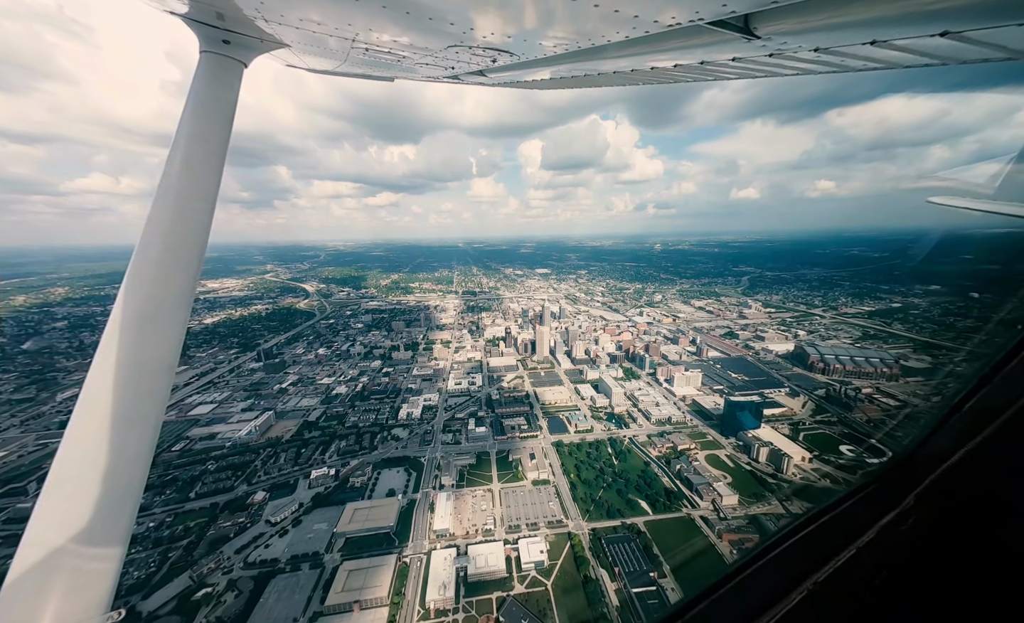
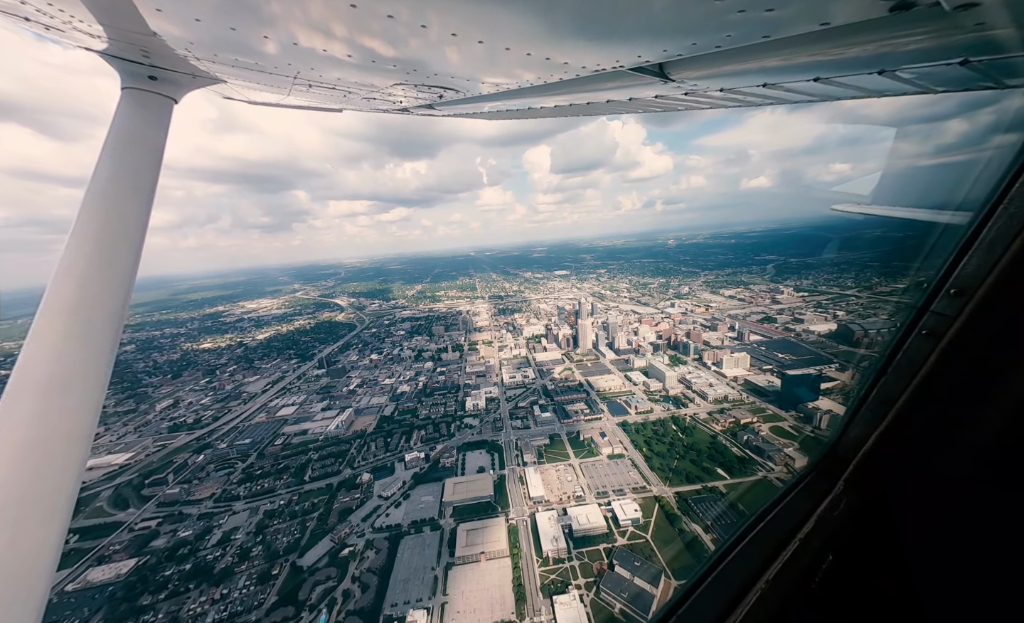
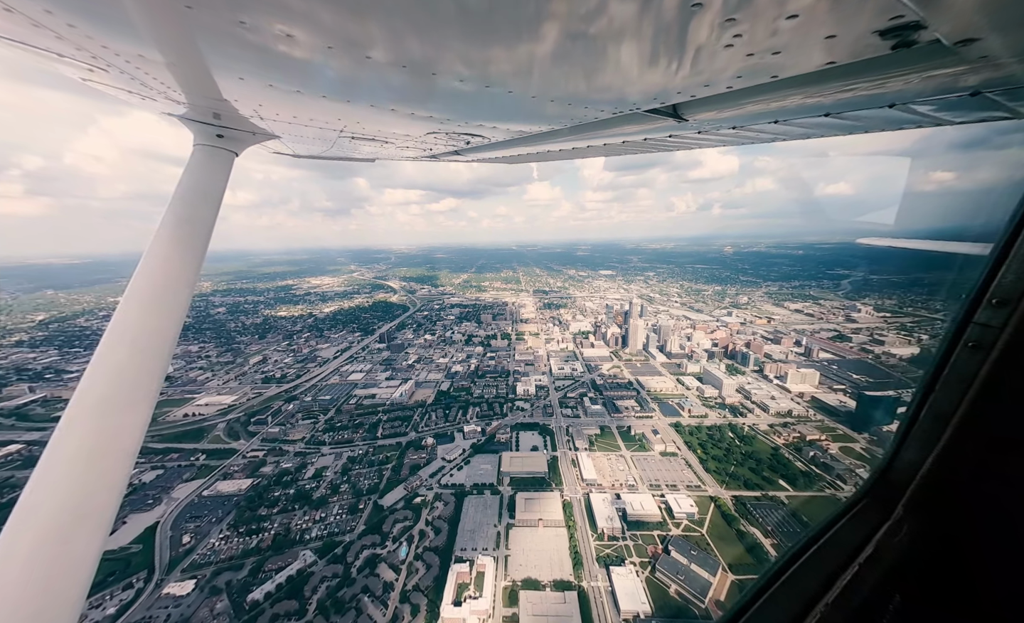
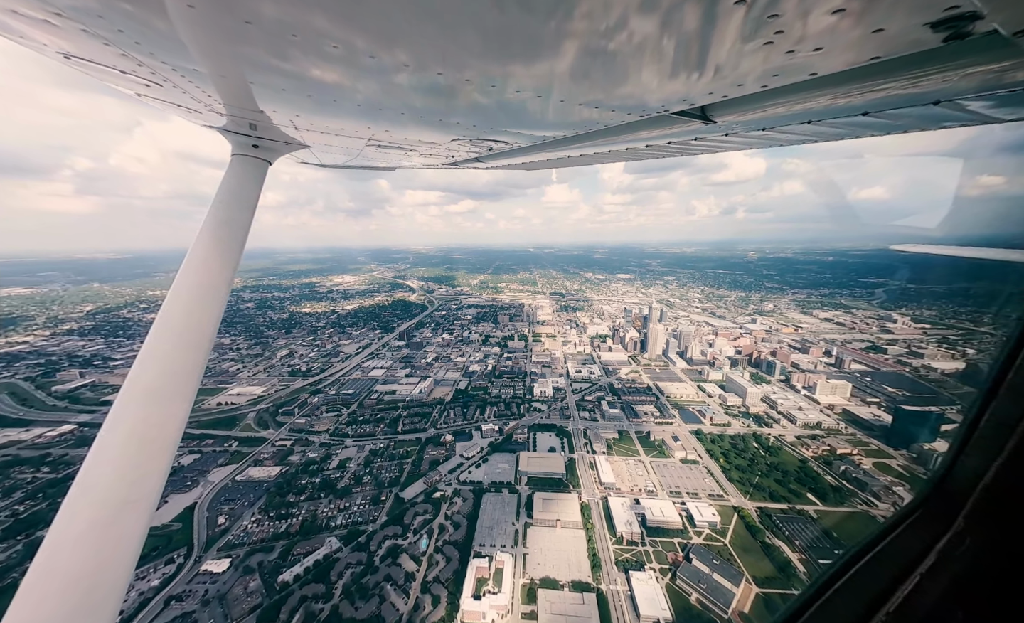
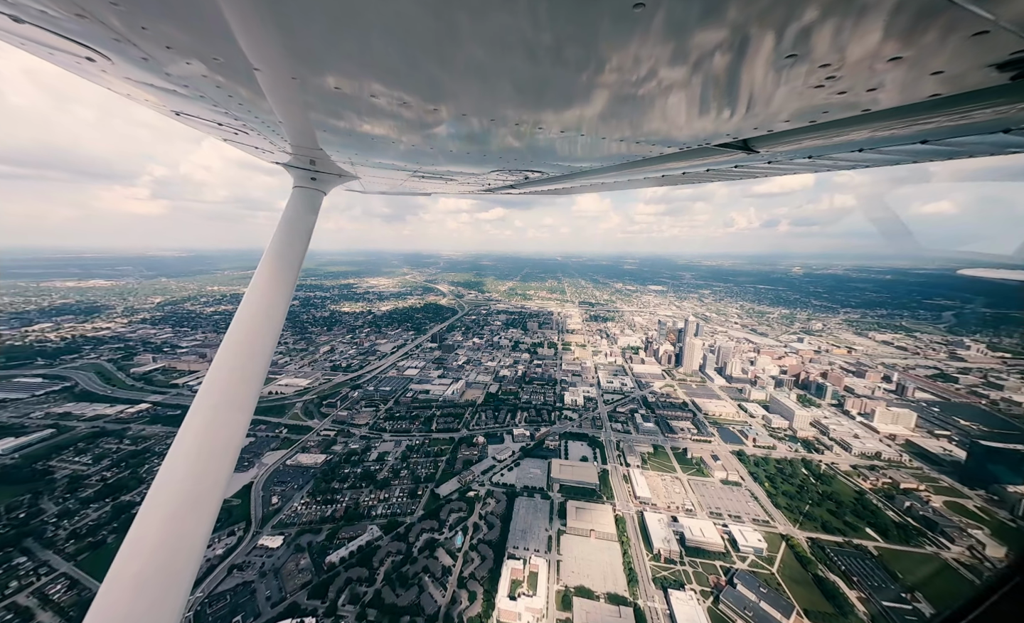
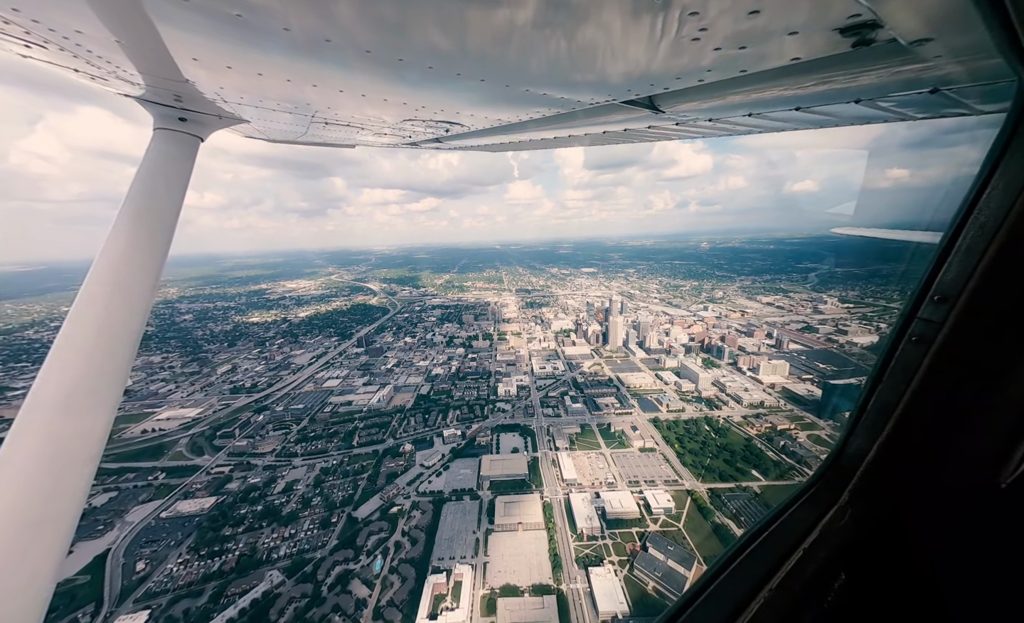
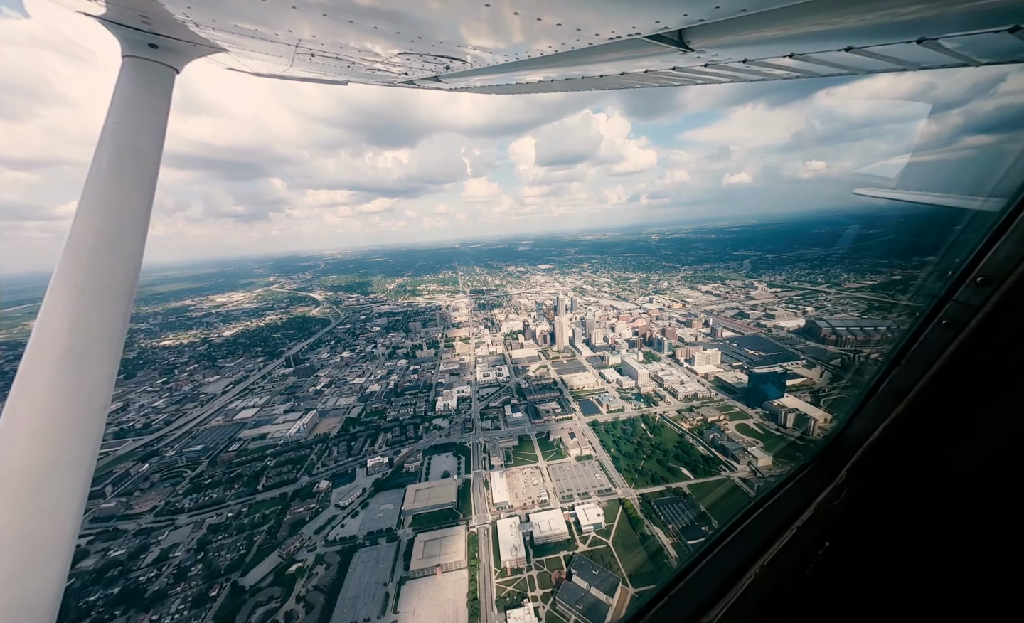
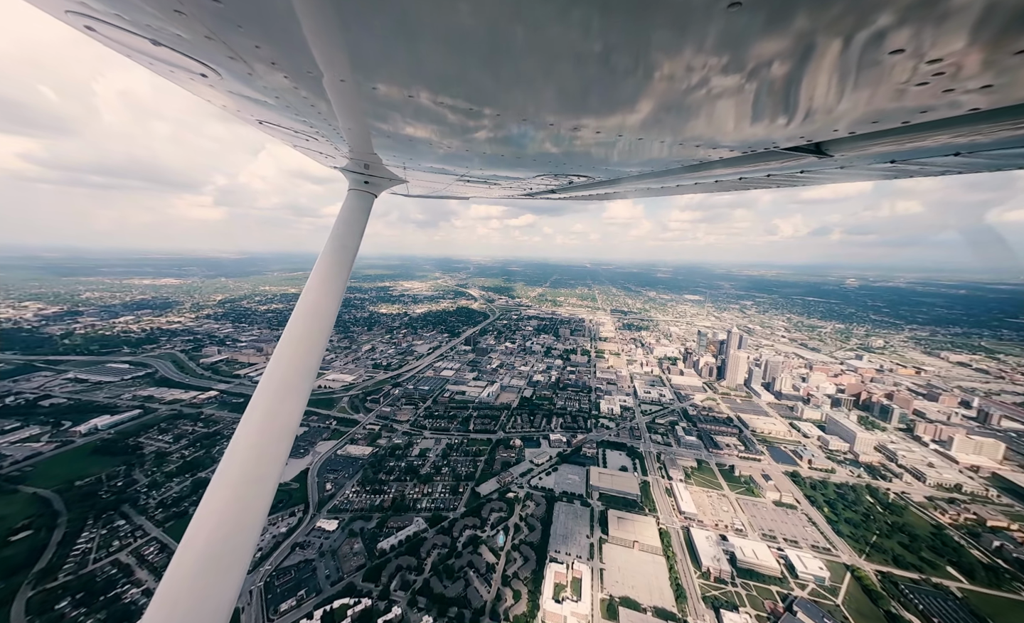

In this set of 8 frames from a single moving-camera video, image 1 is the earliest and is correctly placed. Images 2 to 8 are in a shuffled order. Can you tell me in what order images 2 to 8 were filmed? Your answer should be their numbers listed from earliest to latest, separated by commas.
7, 2, 6, 3, 4, 5, 8
